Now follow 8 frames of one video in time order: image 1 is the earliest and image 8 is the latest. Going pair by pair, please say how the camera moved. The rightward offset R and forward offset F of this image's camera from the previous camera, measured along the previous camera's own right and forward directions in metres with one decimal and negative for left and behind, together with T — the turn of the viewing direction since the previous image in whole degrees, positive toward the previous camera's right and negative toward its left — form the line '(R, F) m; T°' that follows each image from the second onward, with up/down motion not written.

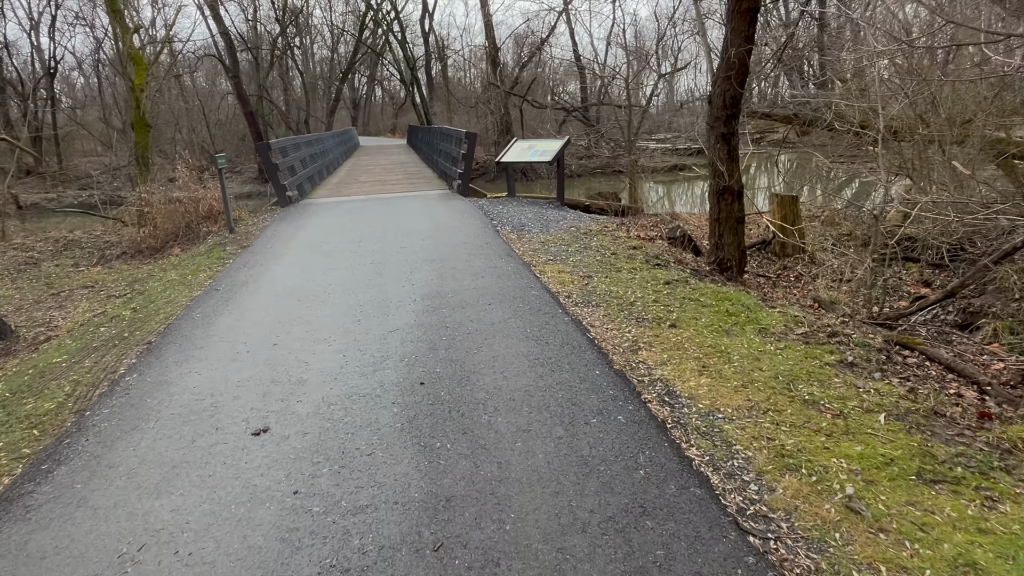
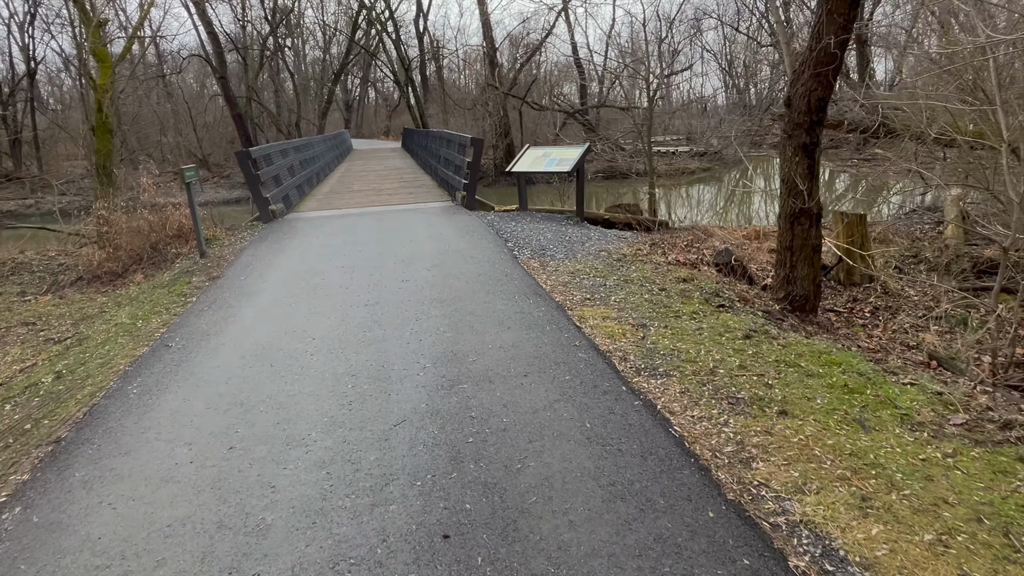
(-0.3, +1.1) m; +1°
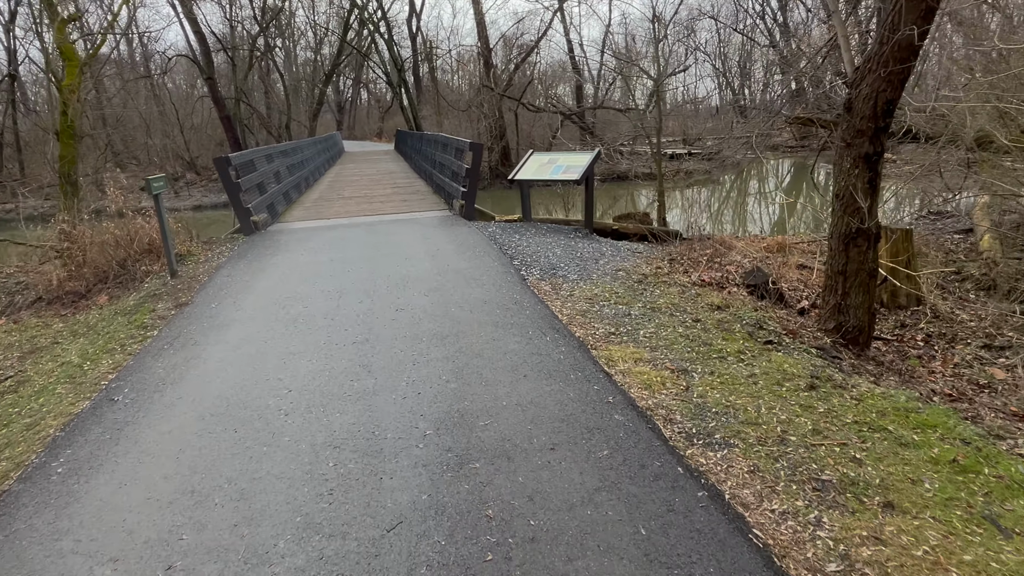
(-0.1, +0.7) m; +1°
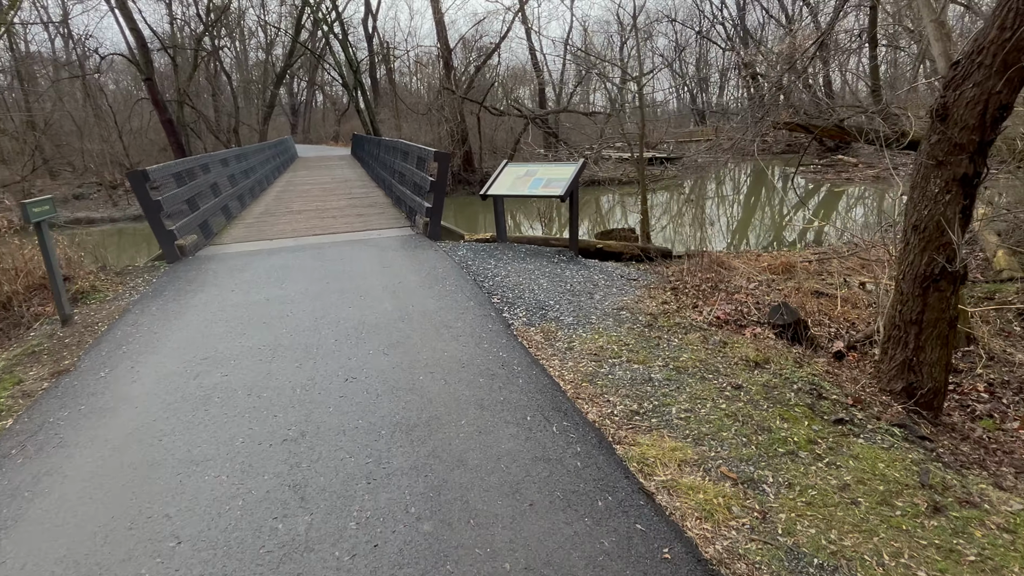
(-0.1, +1.1) m; +4°
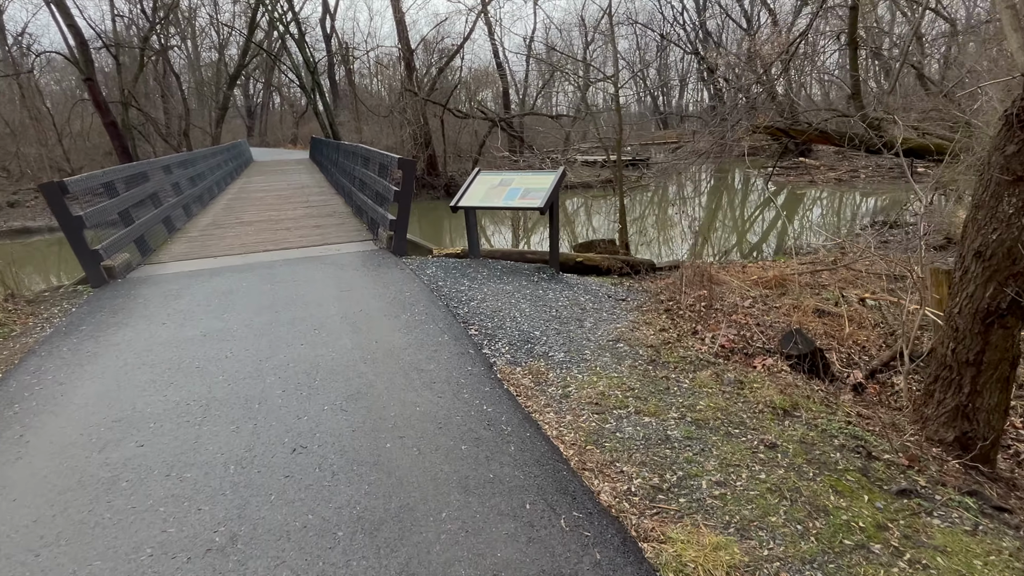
(-0.1, +0.7) m; +3°
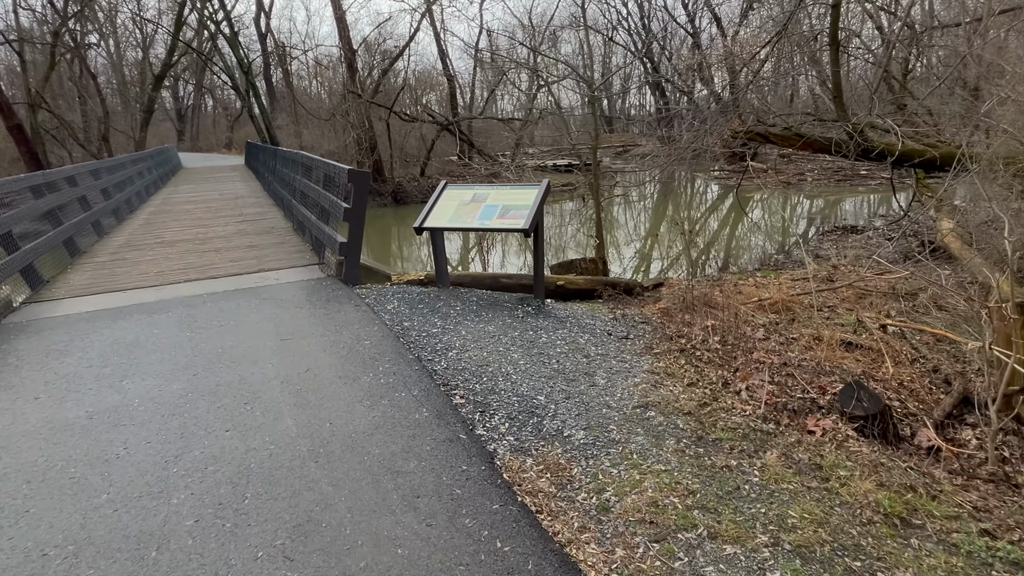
(-0.3, +1.0) m; +5°
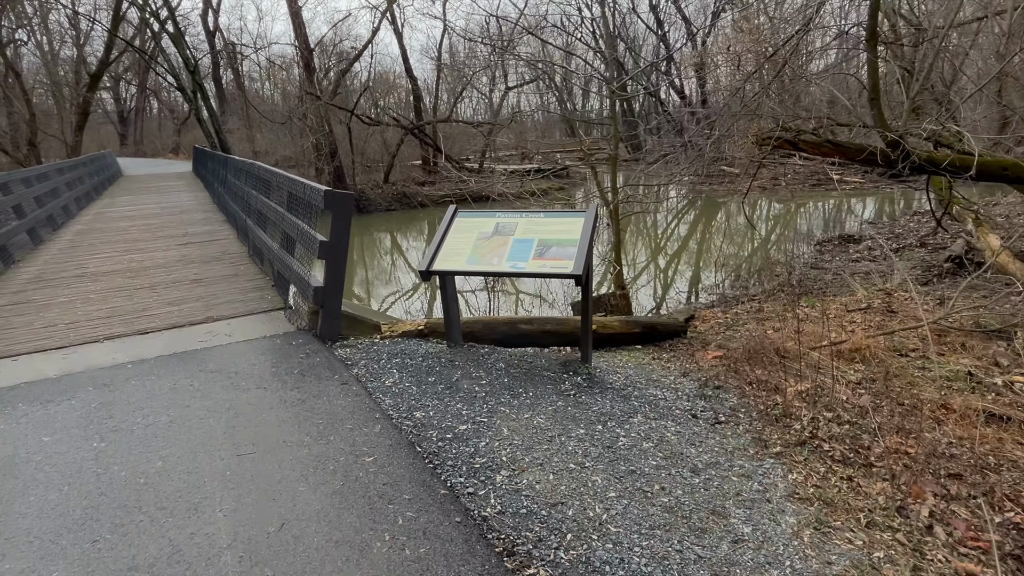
(-0.5, +1.4) m; +4°
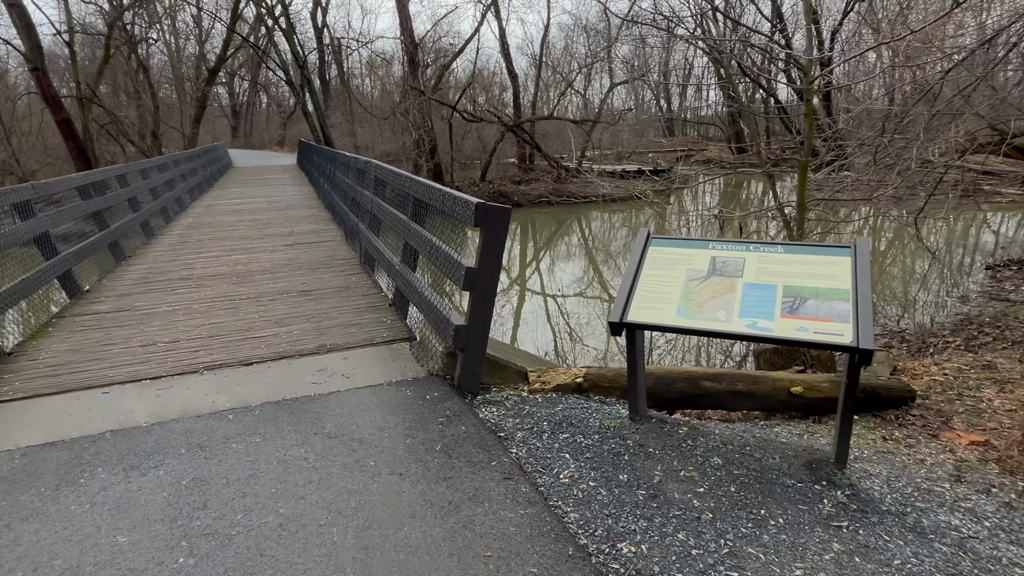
(-0.7, +1.1) m; -8°
